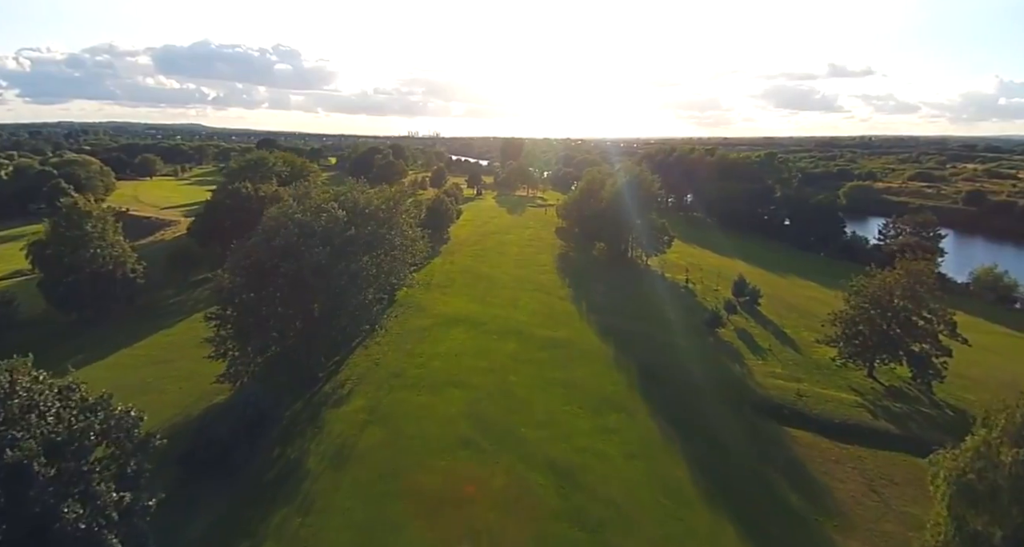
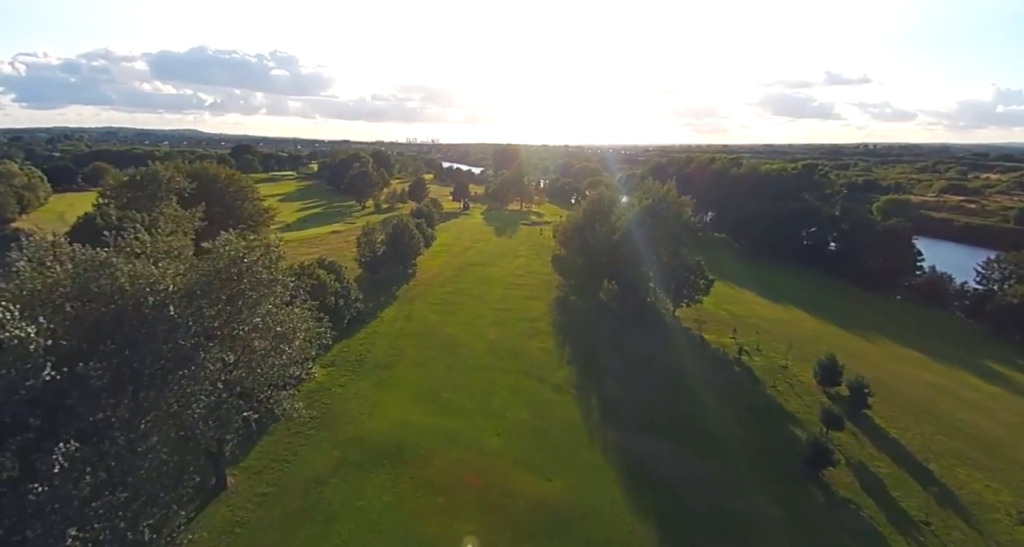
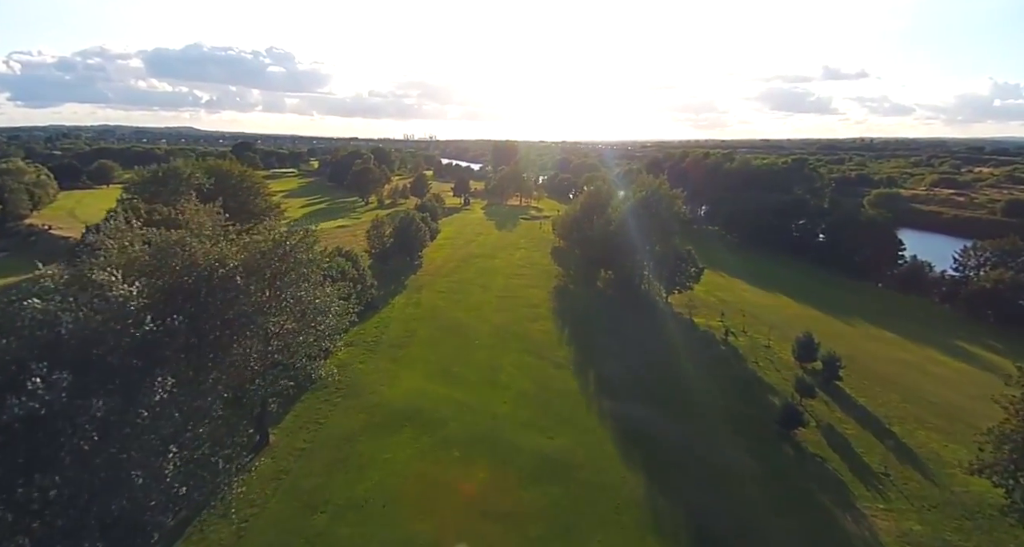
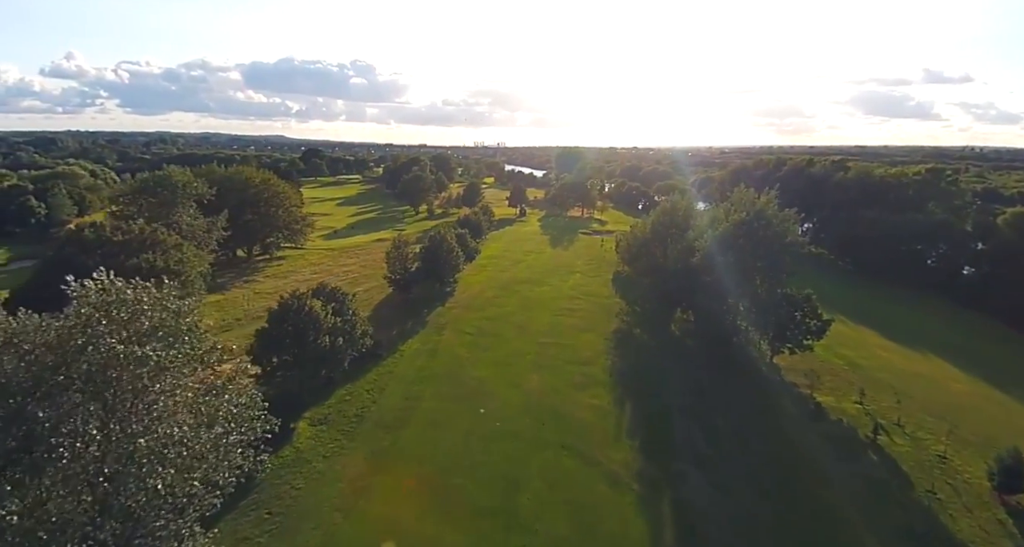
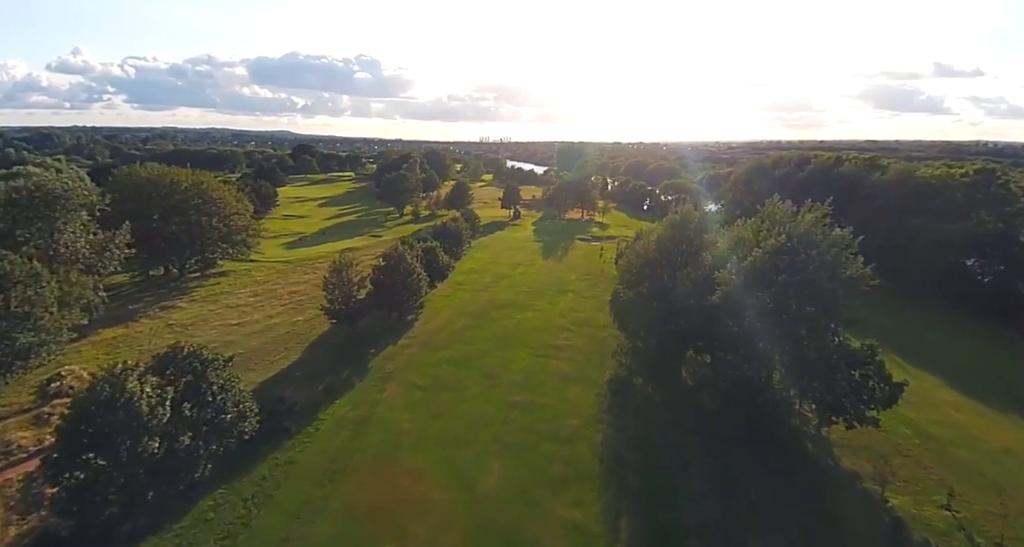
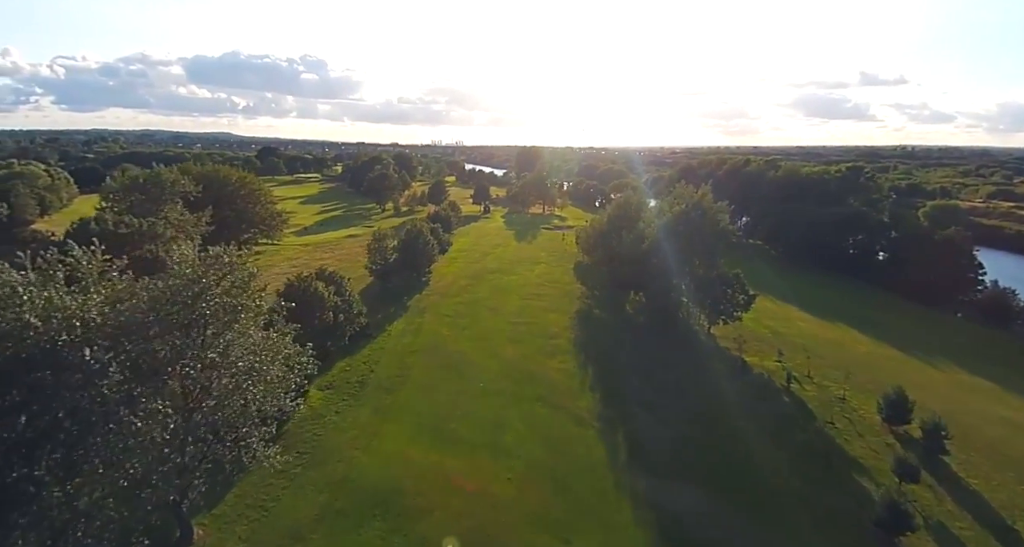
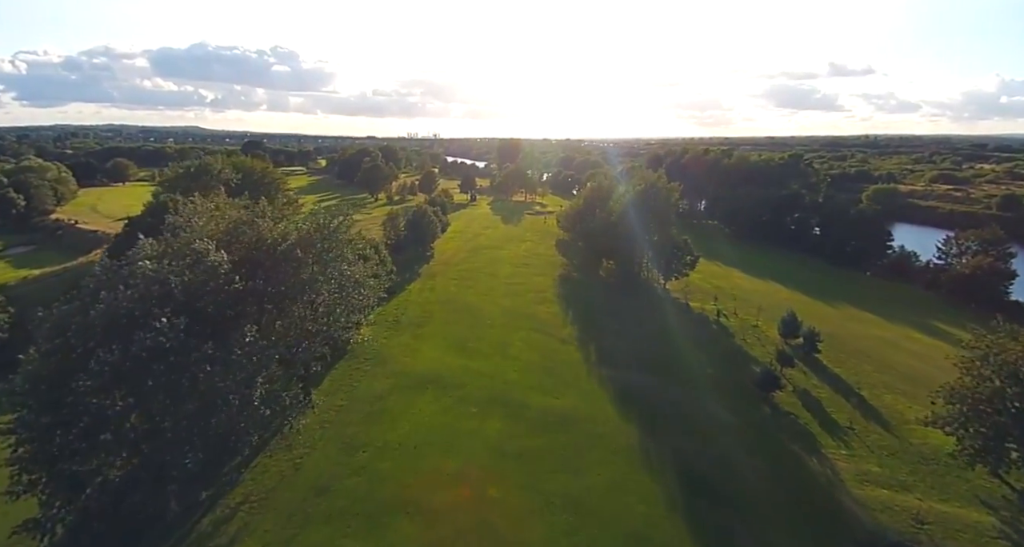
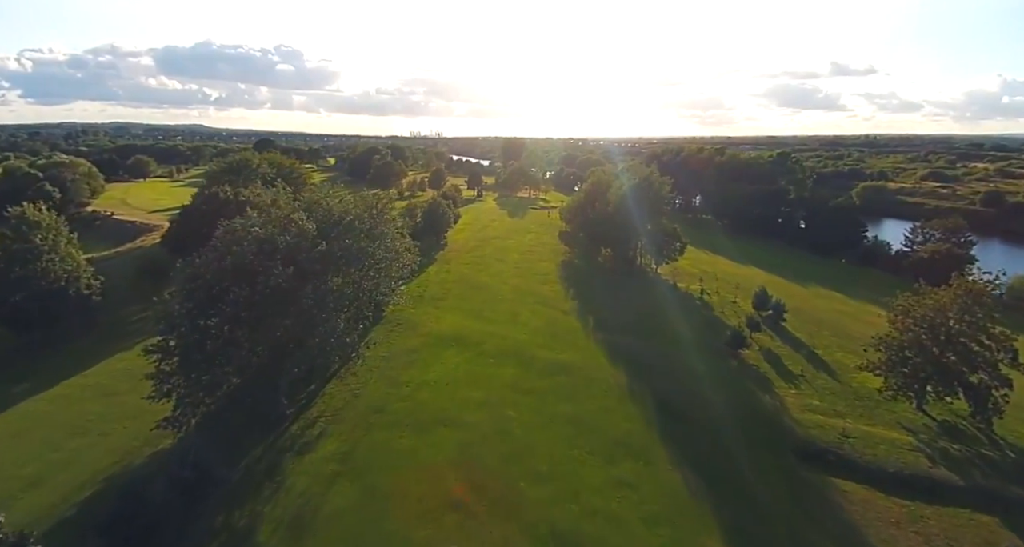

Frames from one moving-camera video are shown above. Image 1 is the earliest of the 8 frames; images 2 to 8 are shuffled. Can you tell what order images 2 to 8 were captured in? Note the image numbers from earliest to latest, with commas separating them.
8, 7, 3, 2, 6, 4, 5
